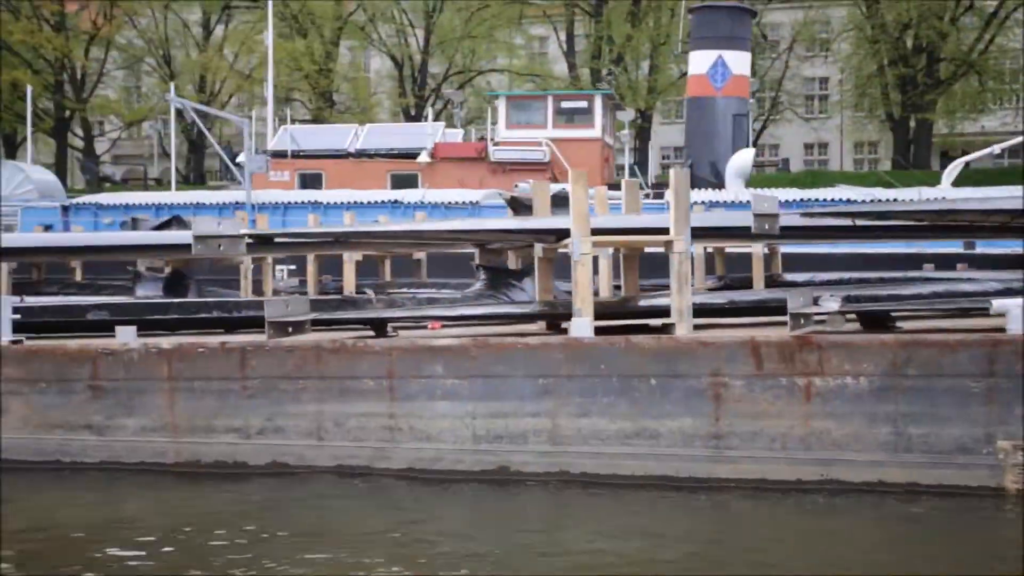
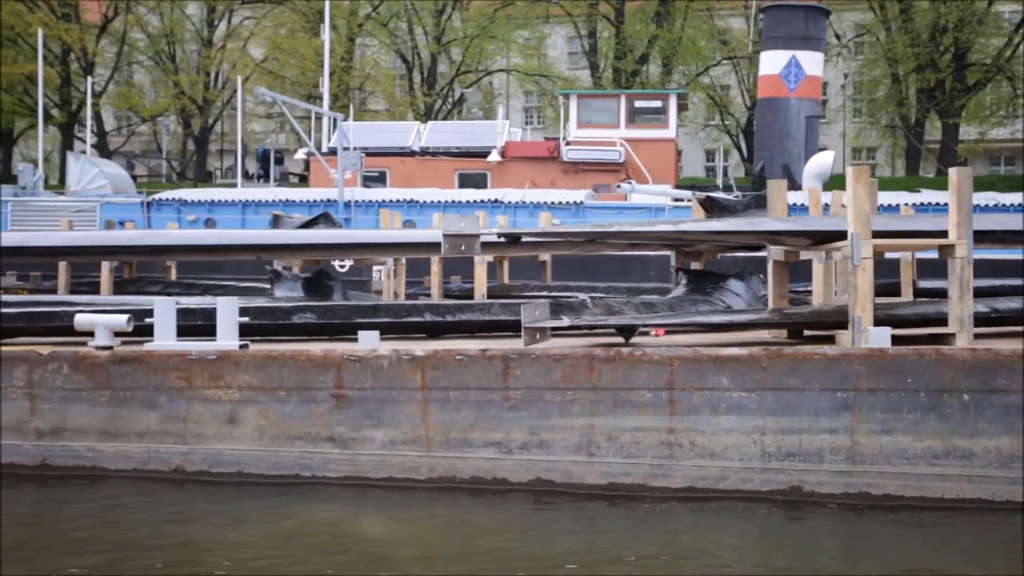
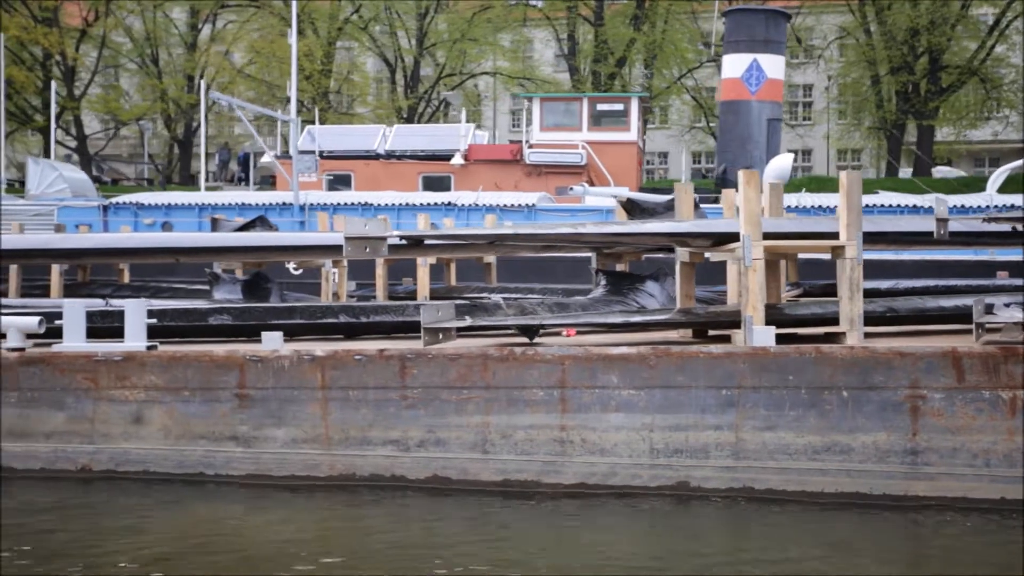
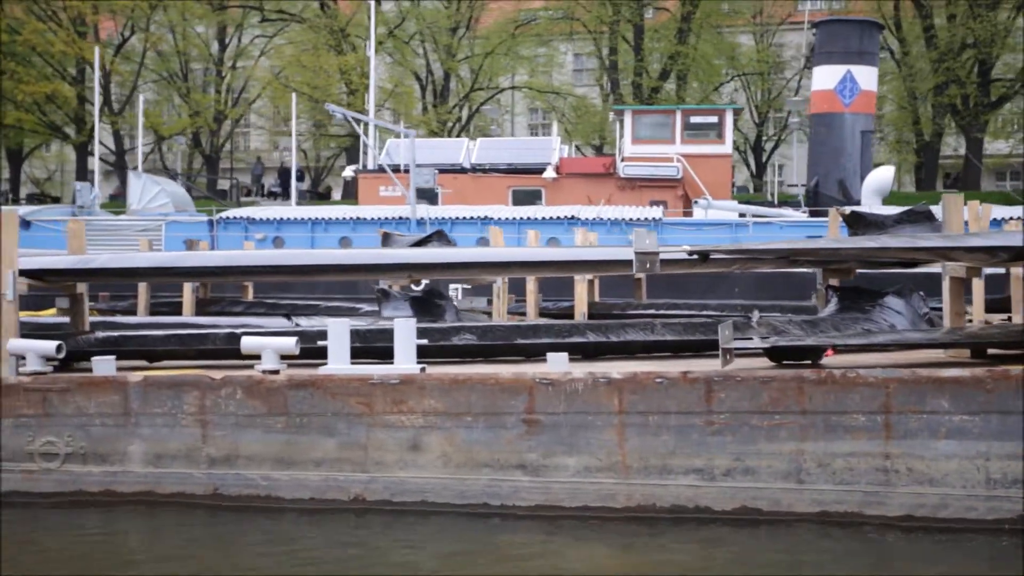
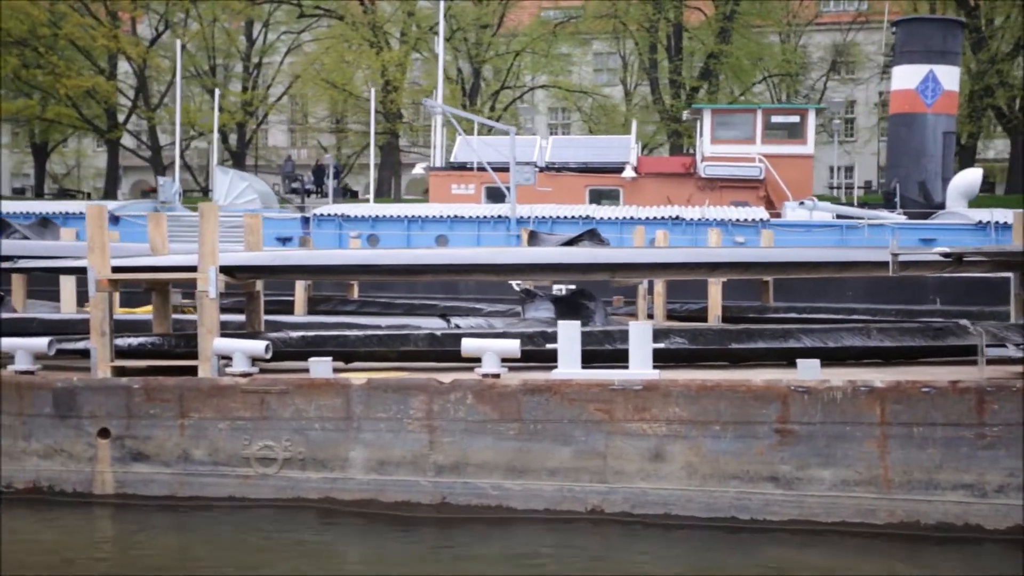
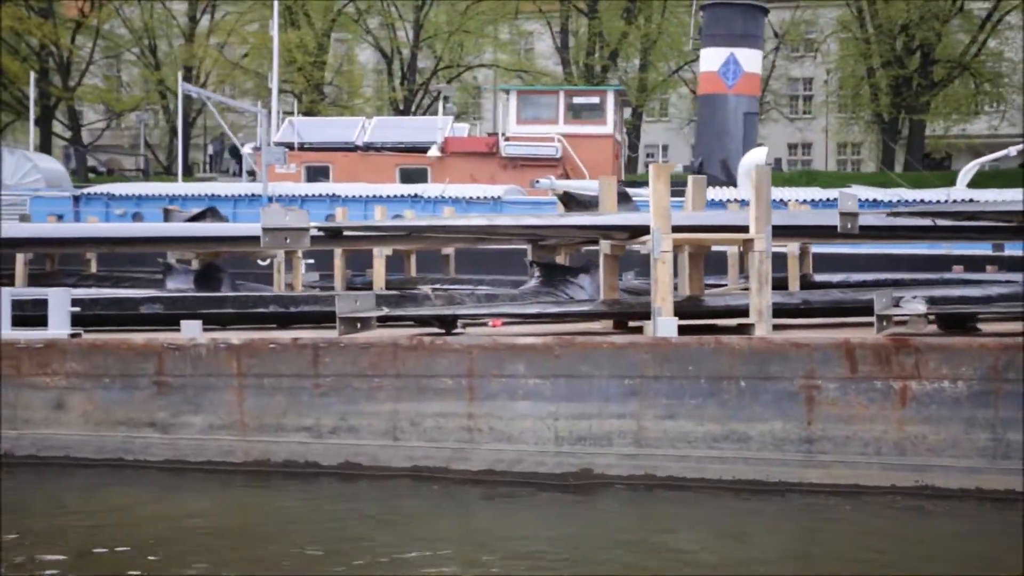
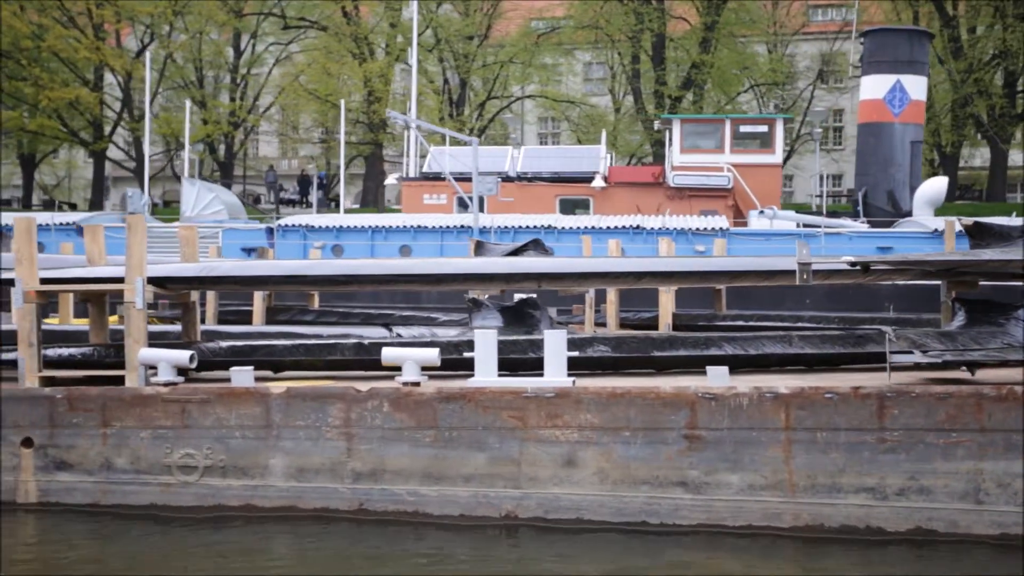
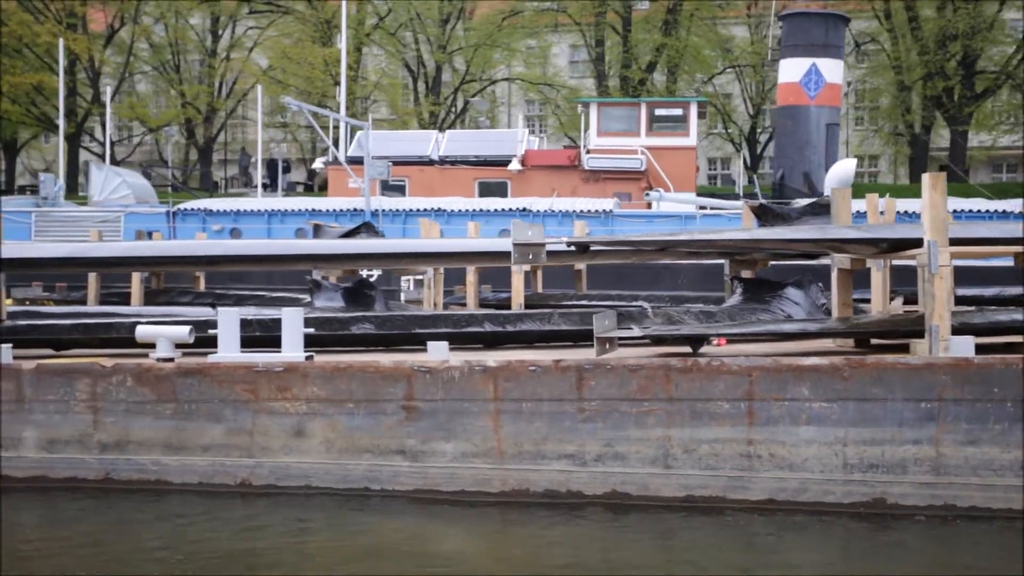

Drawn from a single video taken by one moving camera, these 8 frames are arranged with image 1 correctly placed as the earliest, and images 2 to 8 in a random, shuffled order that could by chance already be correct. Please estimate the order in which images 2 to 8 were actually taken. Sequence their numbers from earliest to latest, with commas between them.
6, 3, 2, 8, 4, 7, 5
